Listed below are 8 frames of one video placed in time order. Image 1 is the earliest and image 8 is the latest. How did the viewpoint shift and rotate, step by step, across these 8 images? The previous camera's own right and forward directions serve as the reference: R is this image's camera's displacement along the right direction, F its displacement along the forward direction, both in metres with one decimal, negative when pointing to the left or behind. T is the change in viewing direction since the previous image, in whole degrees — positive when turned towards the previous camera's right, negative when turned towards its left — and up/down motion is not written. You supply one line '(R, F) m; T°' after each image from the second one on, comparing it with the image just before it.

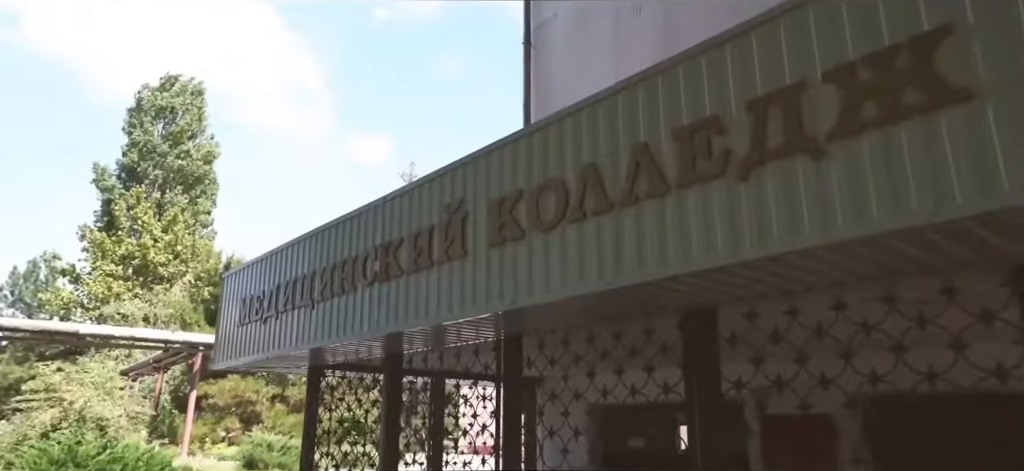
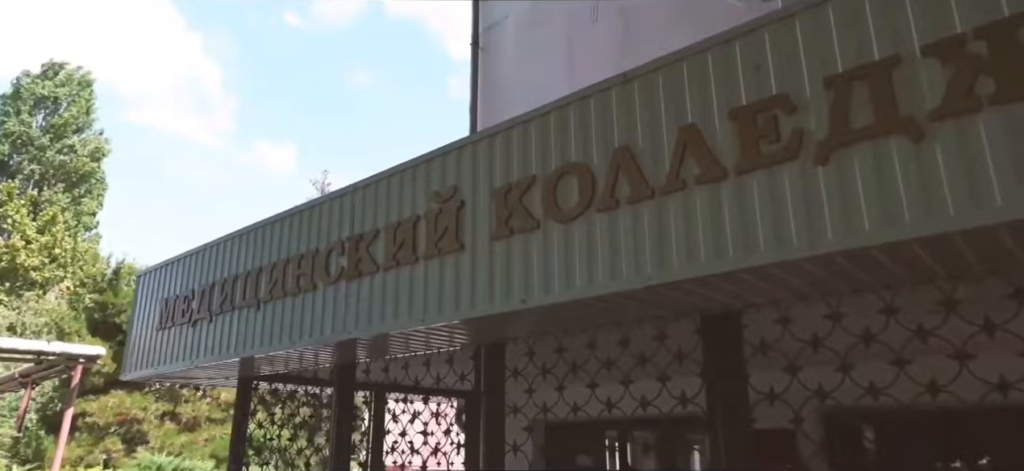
(-0.5, +0.5) m; +8°
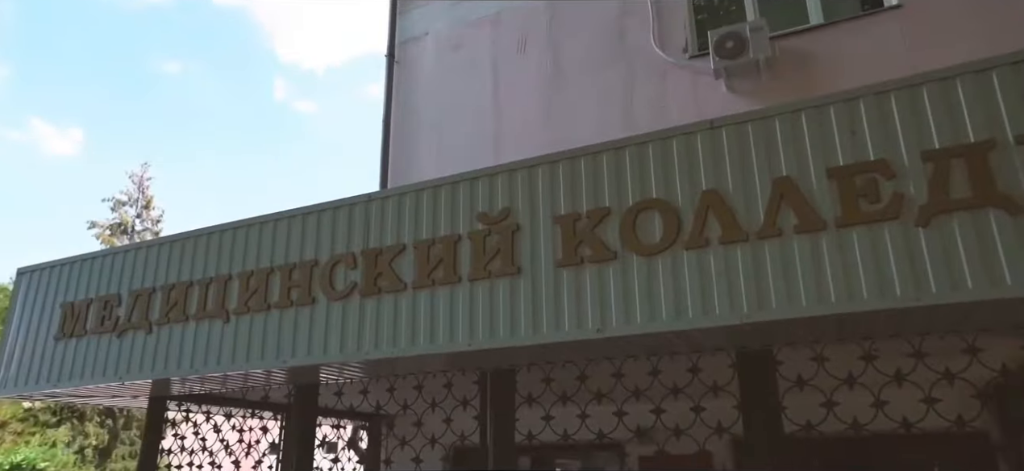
(-1.4, +0.2) m; +16°
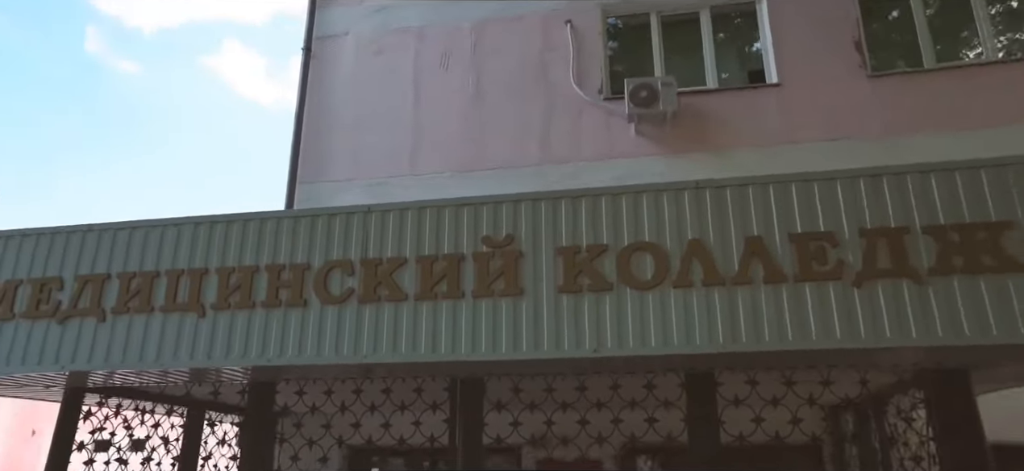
(-1.1, -0.3) m; +15°
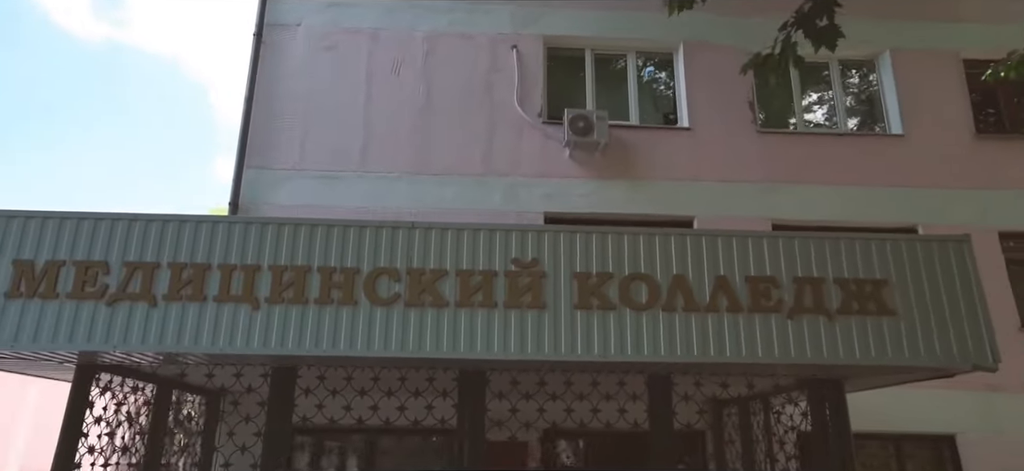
(-1.4, -0.8) m; +14°
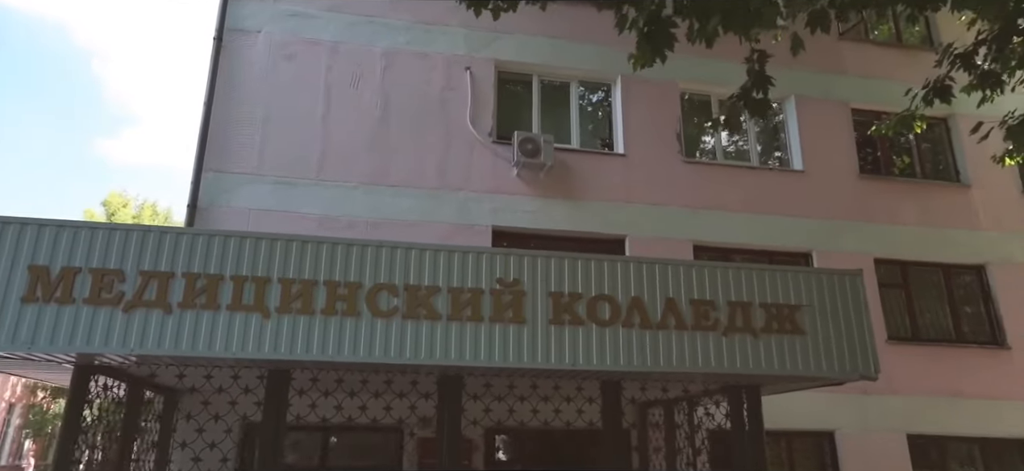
(-0.8, -0.7) m; +8°
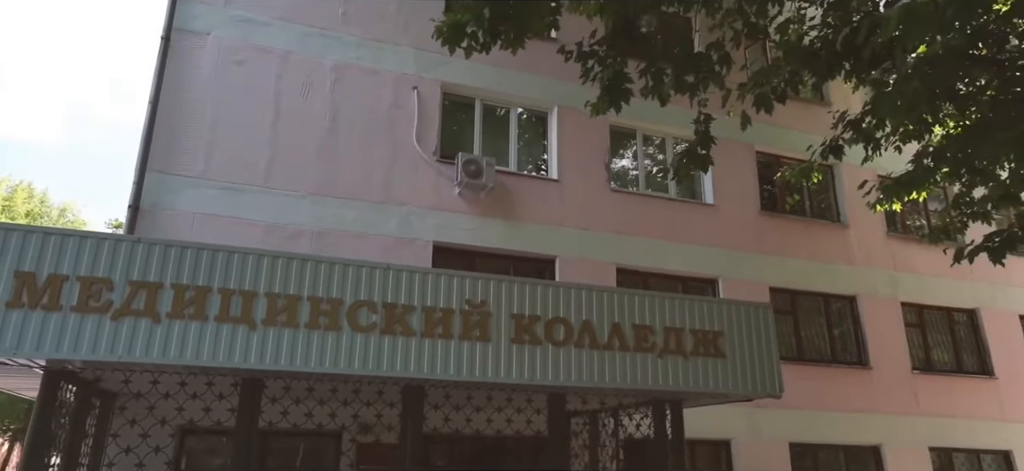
(-0.8, -0.5) m; +9°
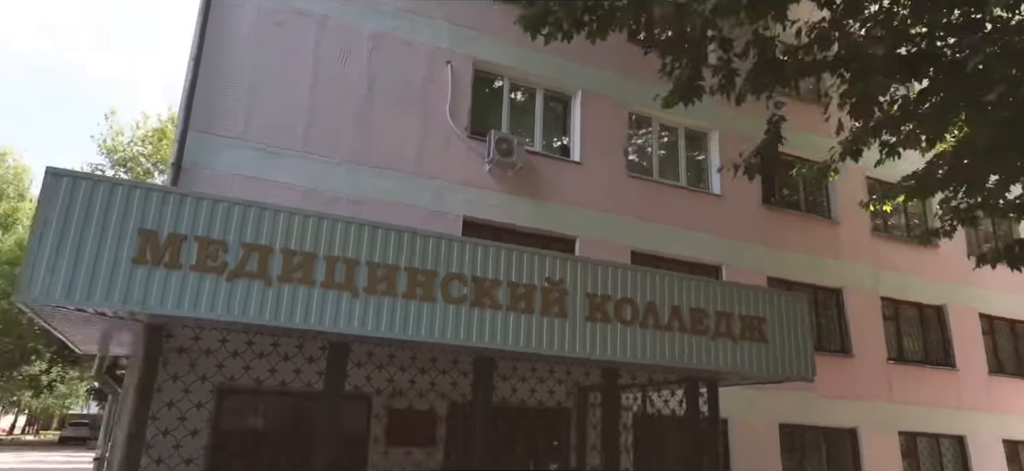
(-1.4, -0.2) m; +6°
